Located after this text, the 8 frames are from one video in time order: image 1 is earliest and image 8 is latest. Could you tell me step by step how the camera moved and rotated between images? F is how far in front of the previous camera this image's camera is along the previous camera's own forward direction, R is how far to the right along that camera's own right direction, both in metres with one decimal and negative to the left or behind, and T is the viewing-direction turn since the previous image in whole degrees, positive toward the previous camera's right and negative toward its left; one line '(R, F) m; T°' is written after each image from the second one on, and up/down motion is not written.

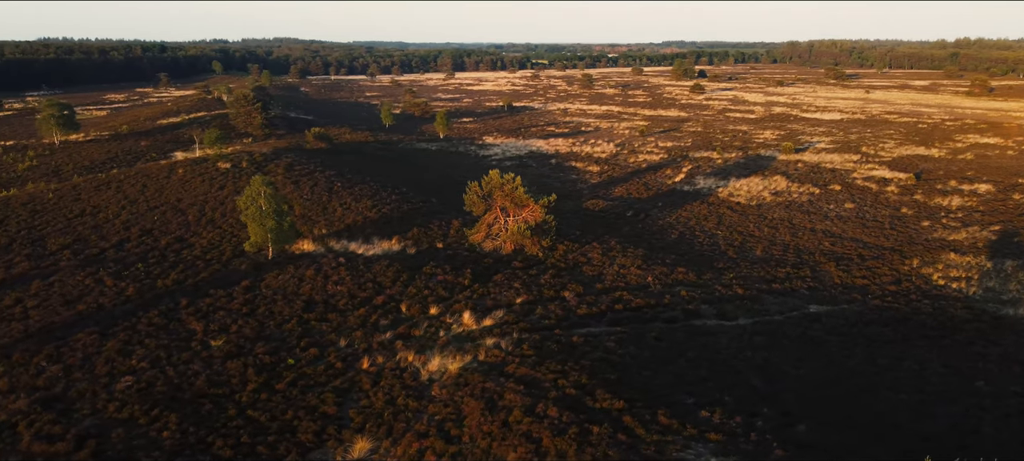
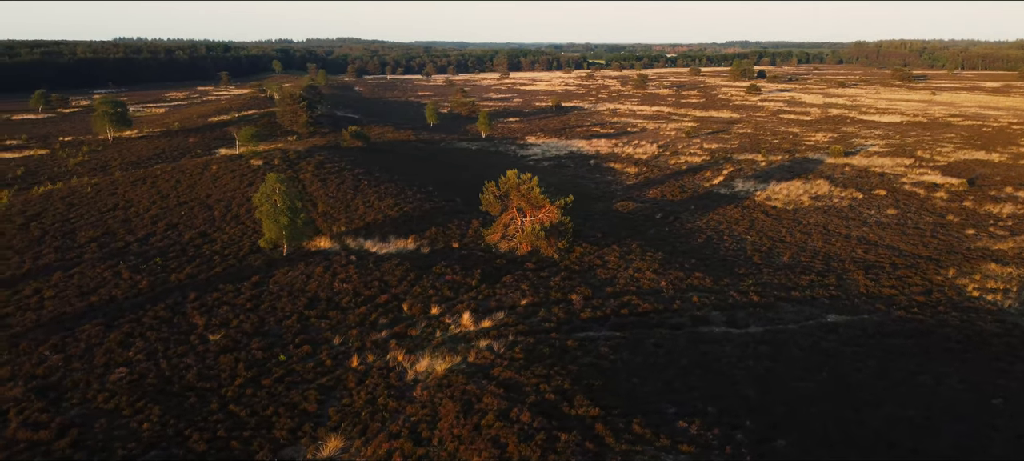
(+1.6, +0.3) m; -4°
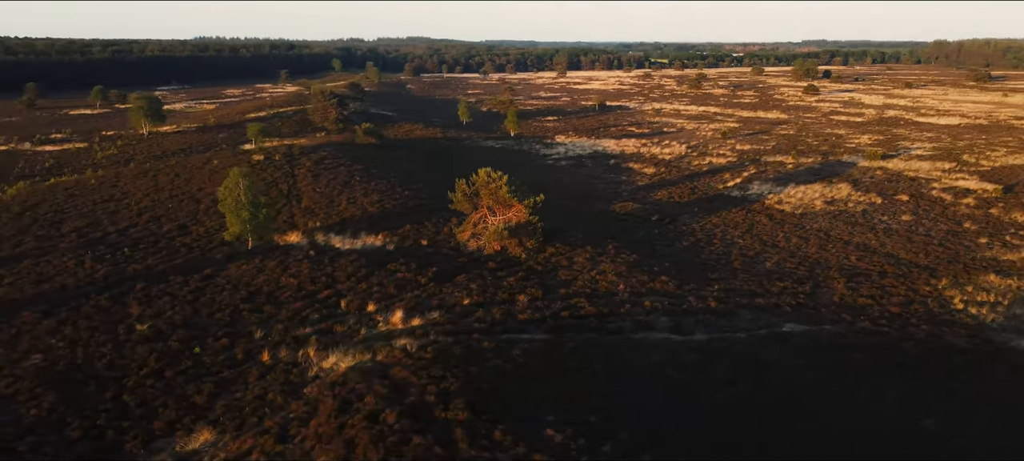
(+3.7, +0.5) m; -5°
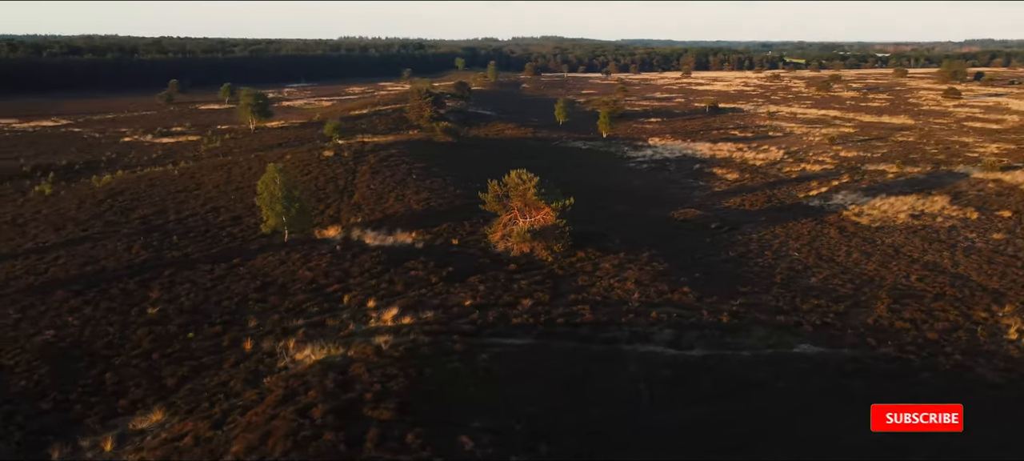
(+3.7, +0.4) m; -9°
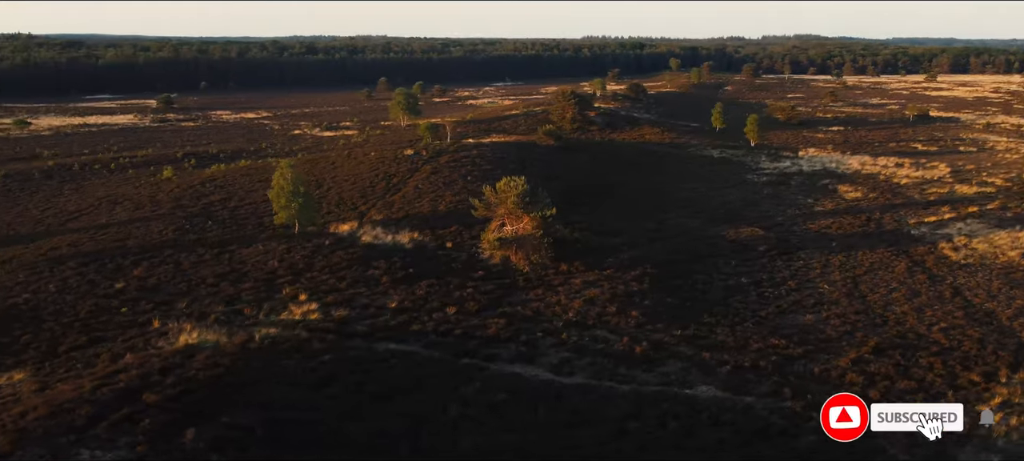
(+9.1, +1.6) m; -17°
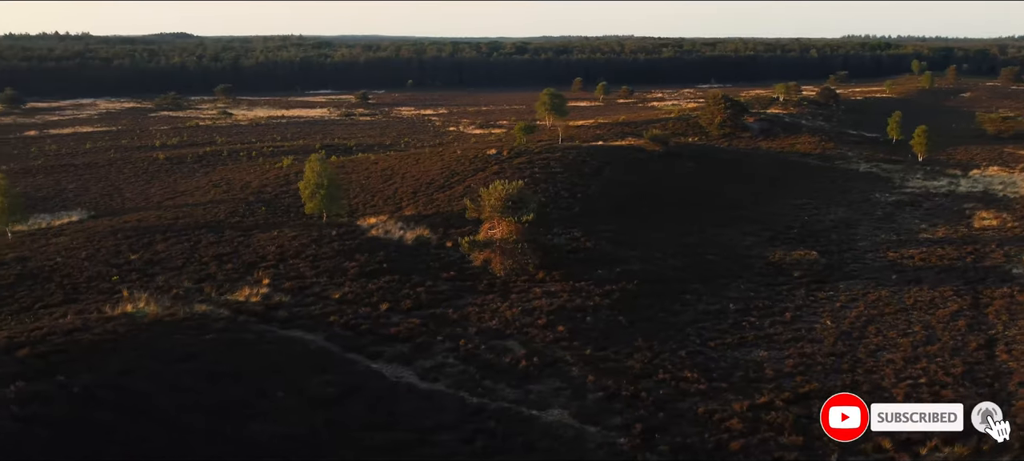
(+9.2, +1.5) m; -17°
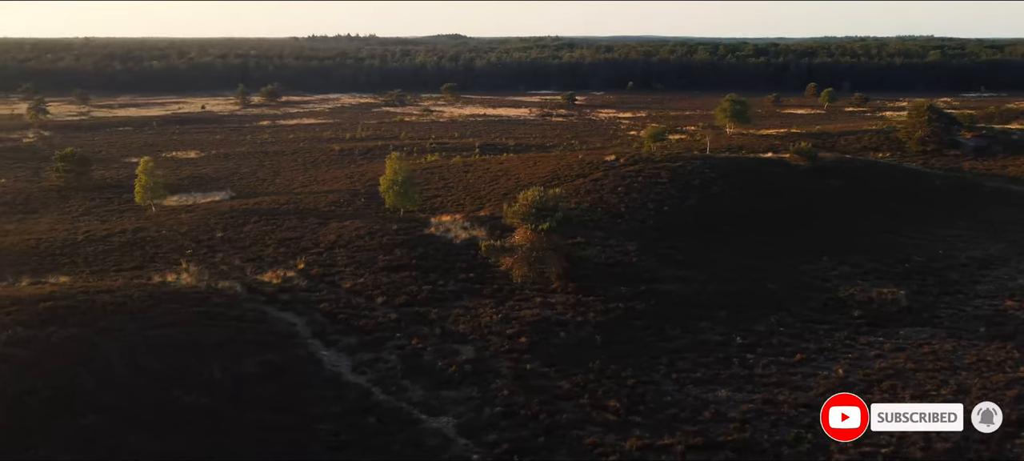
(+8.3, +1.3) m; -18°
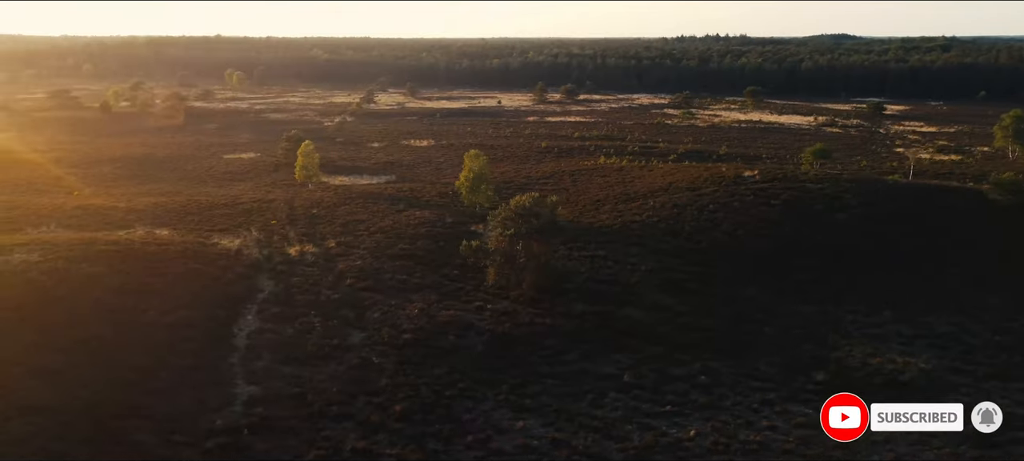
(+13.6, +3.2) m; -27°
